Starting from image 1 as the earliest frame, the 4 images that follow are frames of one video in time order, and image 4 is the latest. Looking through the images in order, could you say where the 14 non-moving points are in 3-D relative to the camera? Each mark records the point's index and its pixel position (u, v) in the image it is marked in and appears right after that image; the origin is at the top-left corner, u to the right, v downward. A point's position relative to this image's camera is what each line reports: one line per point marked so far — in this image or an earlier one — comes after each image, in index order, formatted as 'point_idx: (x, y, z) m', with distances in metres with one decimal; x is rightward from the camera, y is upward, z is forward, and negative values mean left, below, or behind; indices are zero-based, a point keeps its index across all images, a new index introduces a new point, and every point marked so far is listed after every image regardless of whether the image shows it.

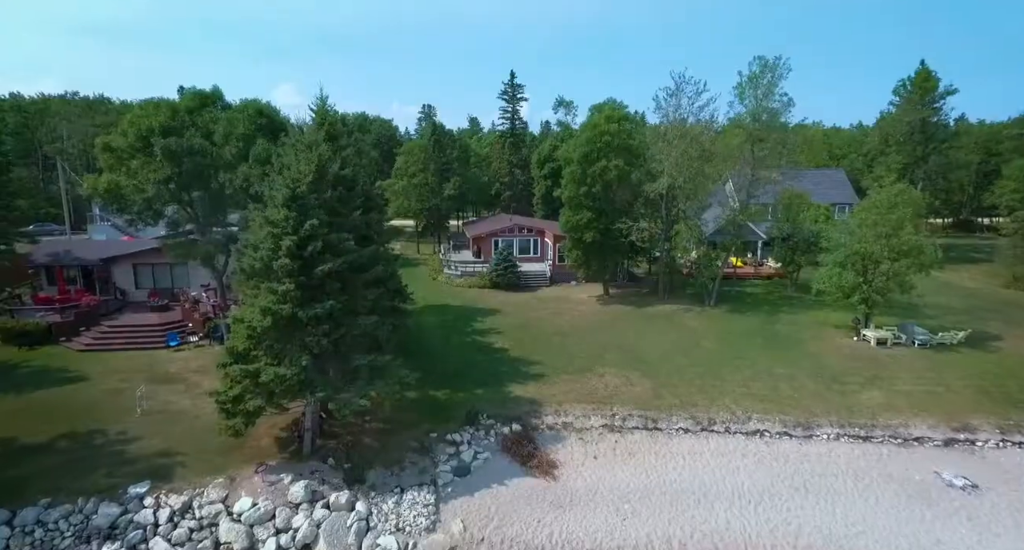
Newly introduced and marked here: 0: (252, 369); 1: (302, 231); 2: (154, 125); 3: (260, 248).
0: (-6.9, -2.5, +15.0) m
1: (-5.7, +1.2, +15.5) m
2: (-12.2, +5.1, +19.2) m
3: (-6.9, +0.7, +15.5) m
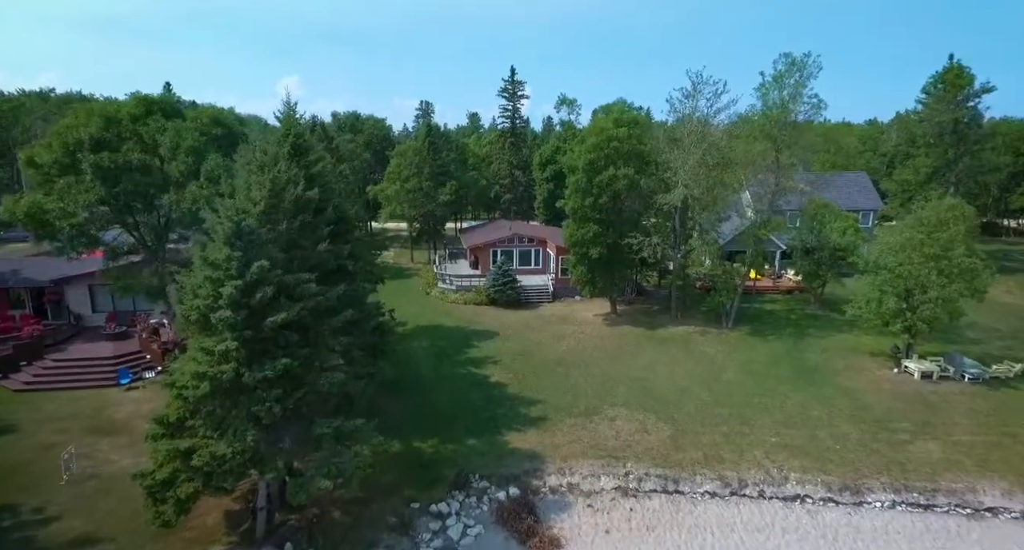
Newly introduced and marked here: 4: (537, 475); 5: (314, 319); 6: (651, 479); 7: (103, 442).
0: (-7.0, -3.7, +12.1) m
1: (-5.8, 0.0, +12.6) m
2: (-12.3, +3.9, +16.2) m
3: (-7.0, -0.5, +12.6) m
4: (+0.8, -6.1, +17.4) m
5: (-4.9, -1.1, +14.0) m
6: (+4.3, -6.2, +17.3) m
7: (-12.7, -5.2, +17.6) m
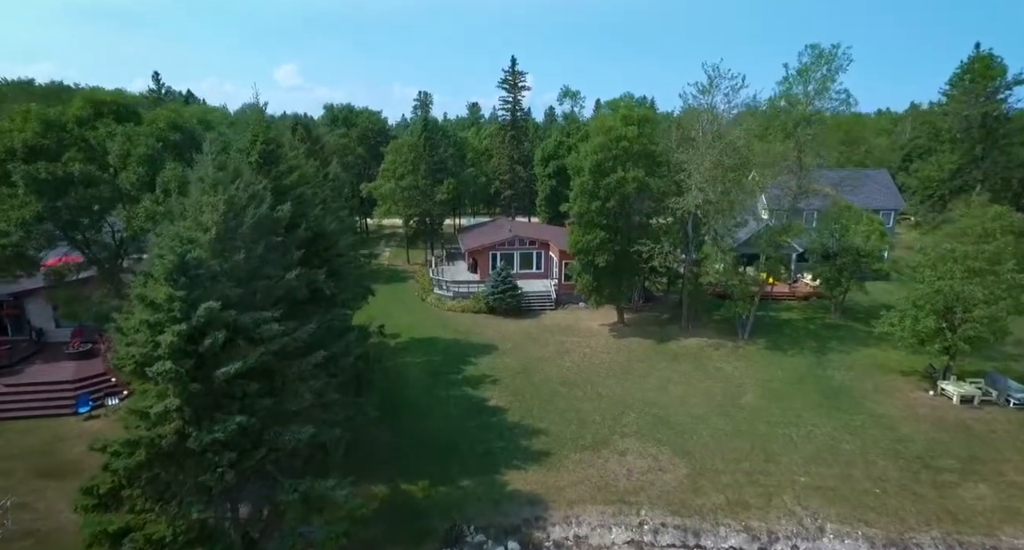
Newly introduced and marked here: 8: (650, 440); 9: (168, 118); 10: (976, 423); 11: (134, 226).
0: (-7.0, -4.4, +10.1) m
1: (-5.9, -0.7, +10.5) m
2: (-12.3, +3.2, +14.1) m
3: (-7.0, -1.2, +10.5) m
4: (+0.7, -6.8, +15.5) m
5: (-4.9, -1.9, +11.9) m
6: (+4.2, -6.9, +15.3) m
7: (-12.7, -5.9, +15.7) m
8: (+4.7, -5.7, +19.5) m
9: (-10.0, +4.6, +16.5) m
10: (+16.3, -5.2, +19.9) m
11: (-9.8, +1.3, +14.8) m
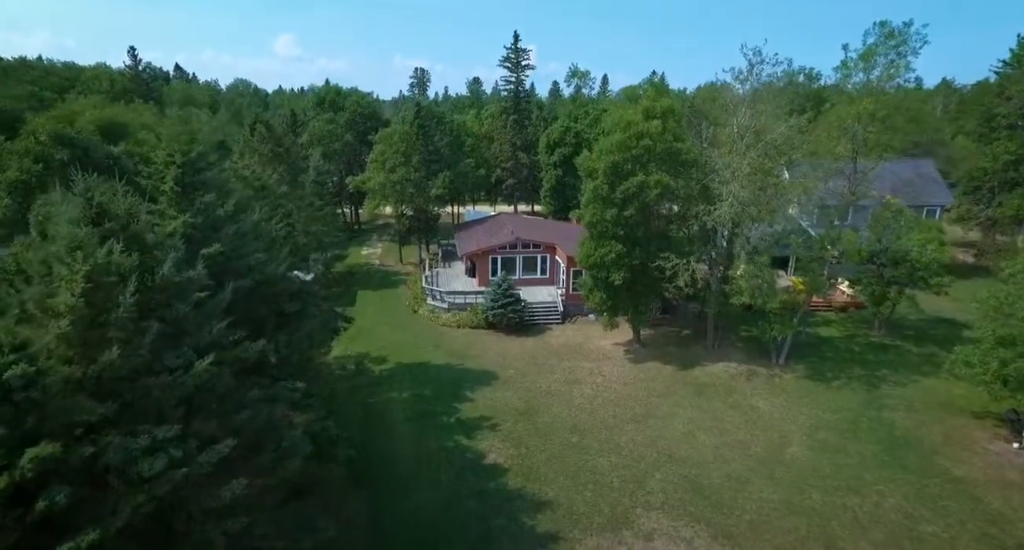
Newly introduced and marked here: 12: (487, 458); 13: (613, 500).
0: (-7.0, -6.0, +6.6) m
1: (-5.9, -2.3, +6.8) m
2: (-12.3, +1.8, +10.3) m
3: (-7.1, -2.8, +6.9) m
4: (+0.8, -8.1, +12.0) m
5: (-4.9, -3.3, +8.3) m
6: (+4.2, -8.2, +11.9) m
7: (-12.7, -7.2, +12.3) m
8: (+4.8, -6.8, +16.0) m
9: (-10.0, +3.3, +12.7) m
10: (+16.3, -6.3, +16.3) m
11: (-9.8, -0.1, +11.1) m
12: (-0.8, -5.9, +18.6) m
13: (+2.9, -6.6, +16.6) m
